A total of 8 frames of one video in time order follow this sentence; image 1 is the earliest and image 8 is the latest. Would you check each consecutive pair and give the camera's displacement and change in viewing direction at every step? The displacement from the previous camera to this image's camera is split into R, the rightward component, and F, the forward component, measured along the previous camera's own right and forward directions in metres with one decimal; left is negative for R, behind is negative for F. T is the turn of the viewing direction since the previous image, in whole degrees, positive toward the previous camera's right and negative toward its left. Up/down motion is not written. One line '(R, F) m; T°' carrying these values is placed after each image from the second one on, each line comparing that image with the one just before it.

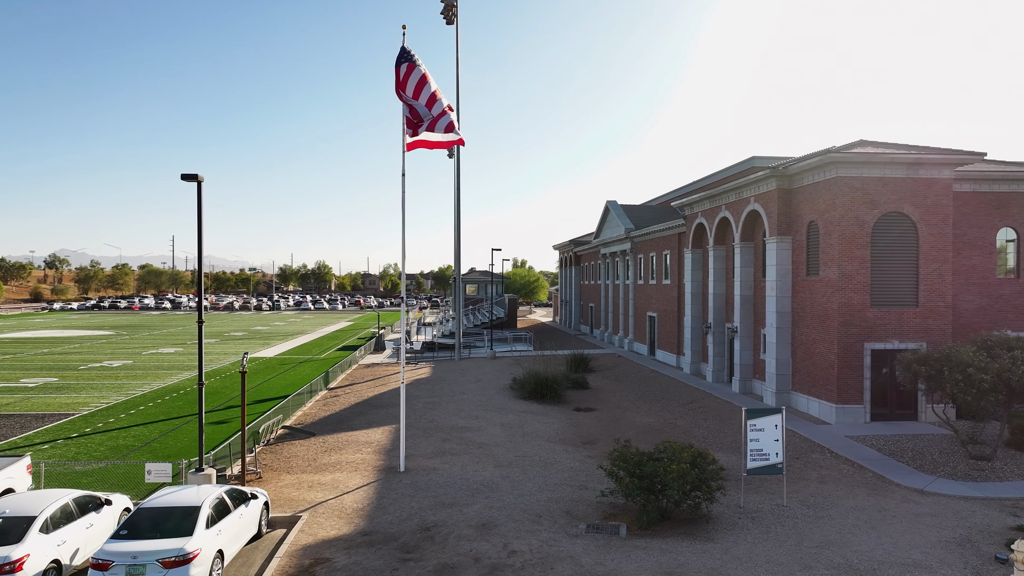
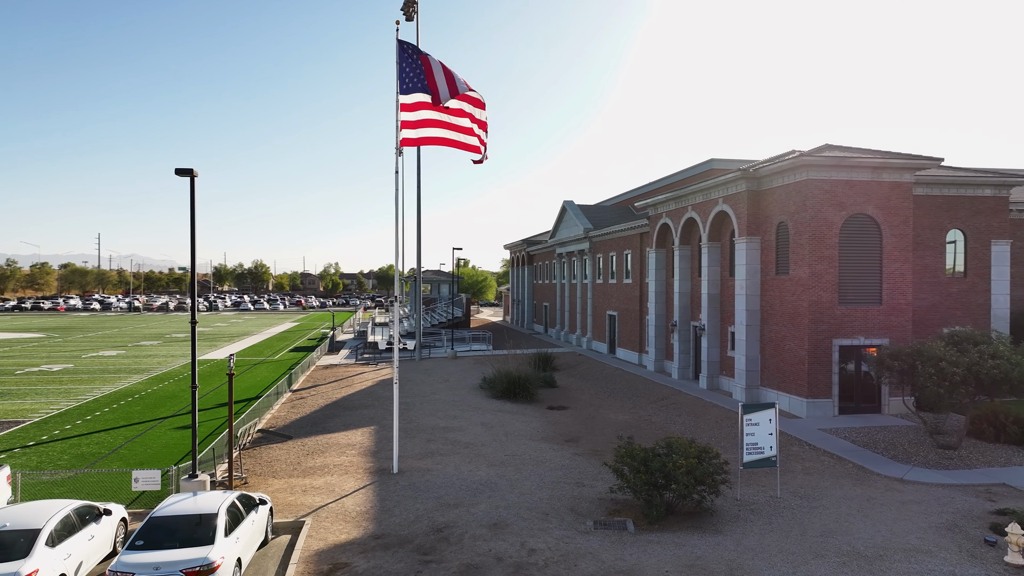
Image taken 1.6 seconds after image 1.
(-1.2, +0.1) m; +5°
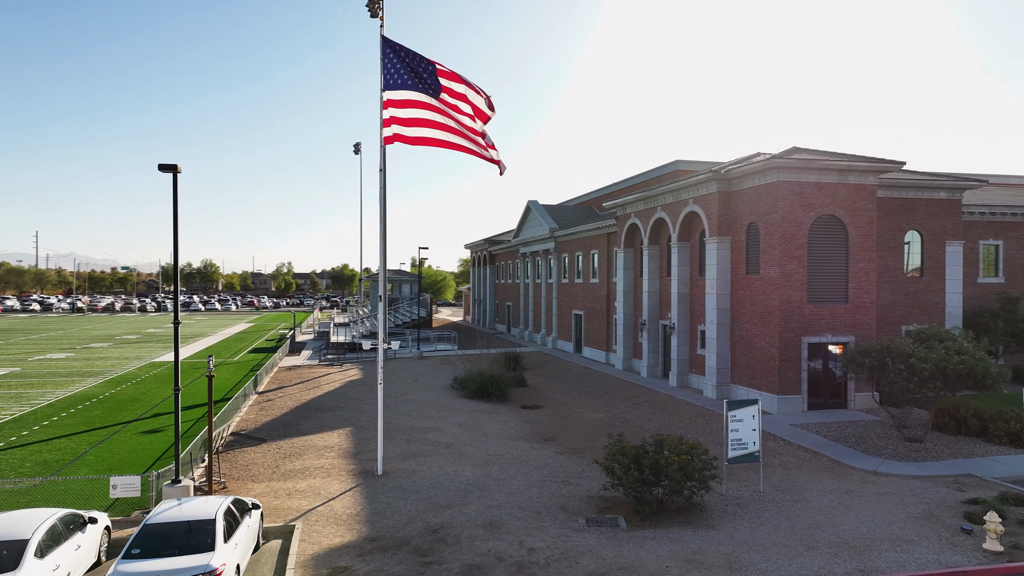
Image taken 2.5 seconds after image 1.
(-0.7, 0.0) m; +4°
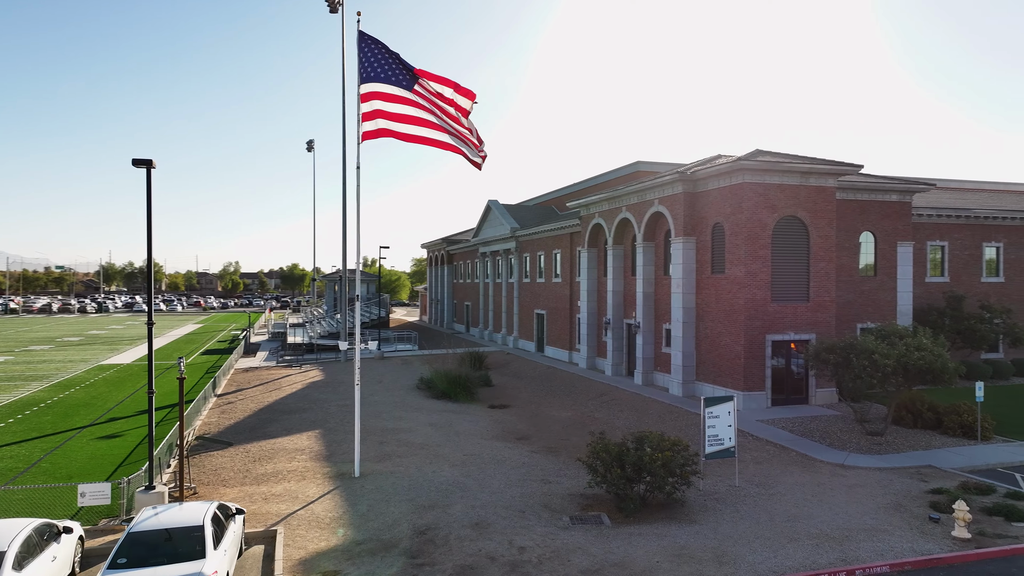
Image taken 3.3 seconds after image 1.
(-0.6, 0.0) m; +4°
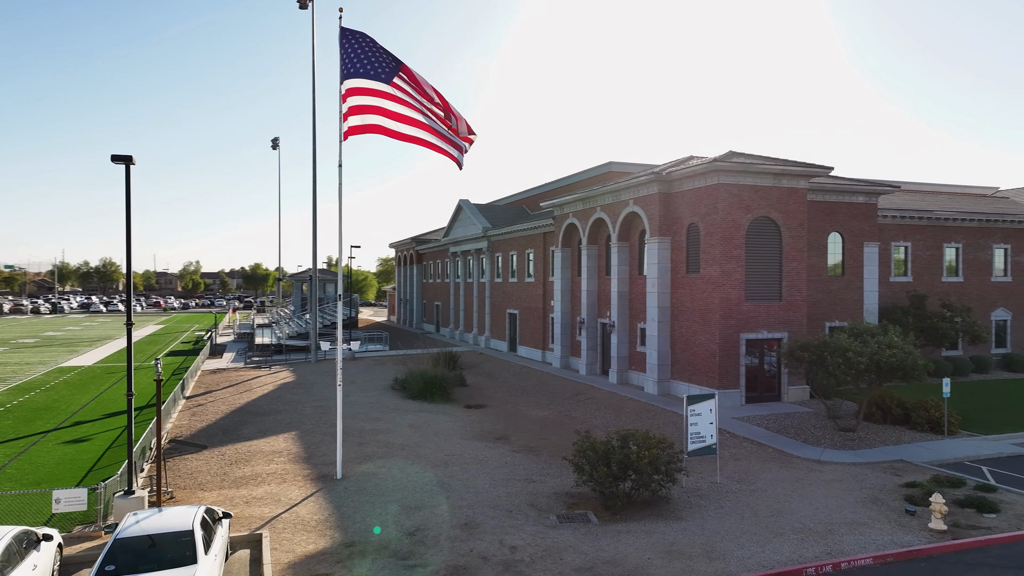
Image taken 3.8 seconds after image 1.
(-0.4, 0.0) m; +3°
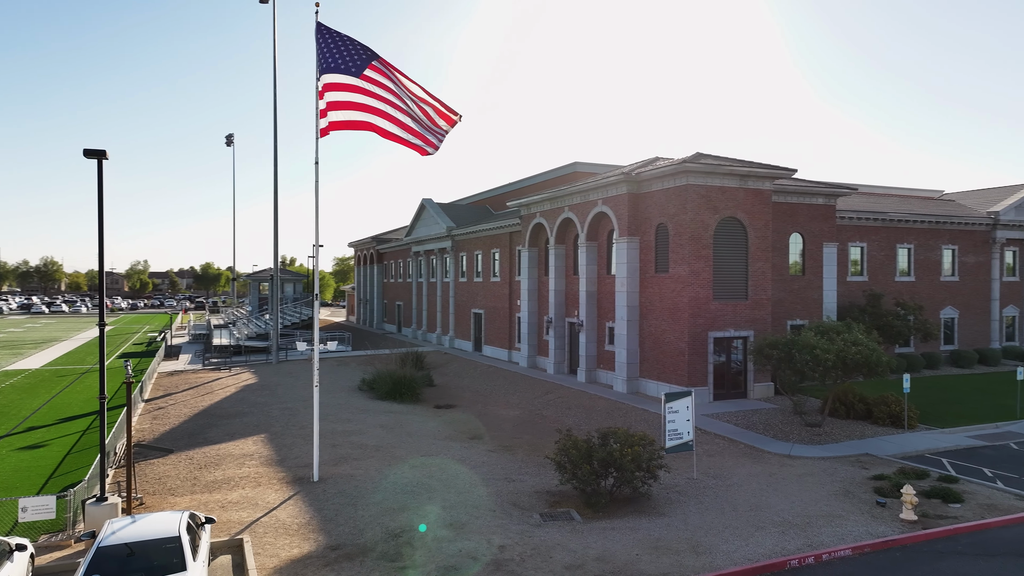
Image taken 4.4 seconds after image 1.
(-0.5, 0.0) m; +4°
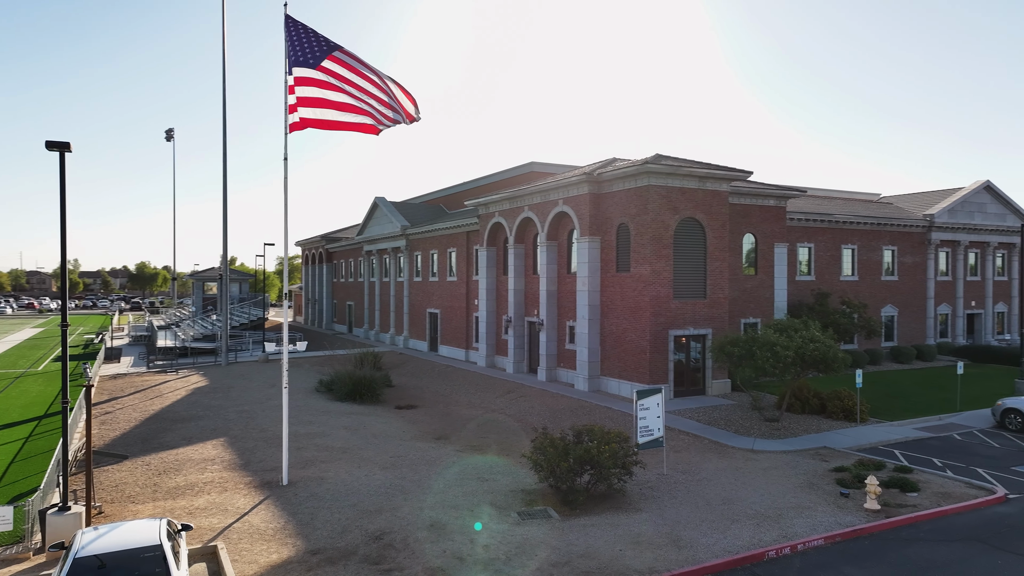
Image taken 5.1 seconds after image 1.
(-0.6, 0.0) m; +4°
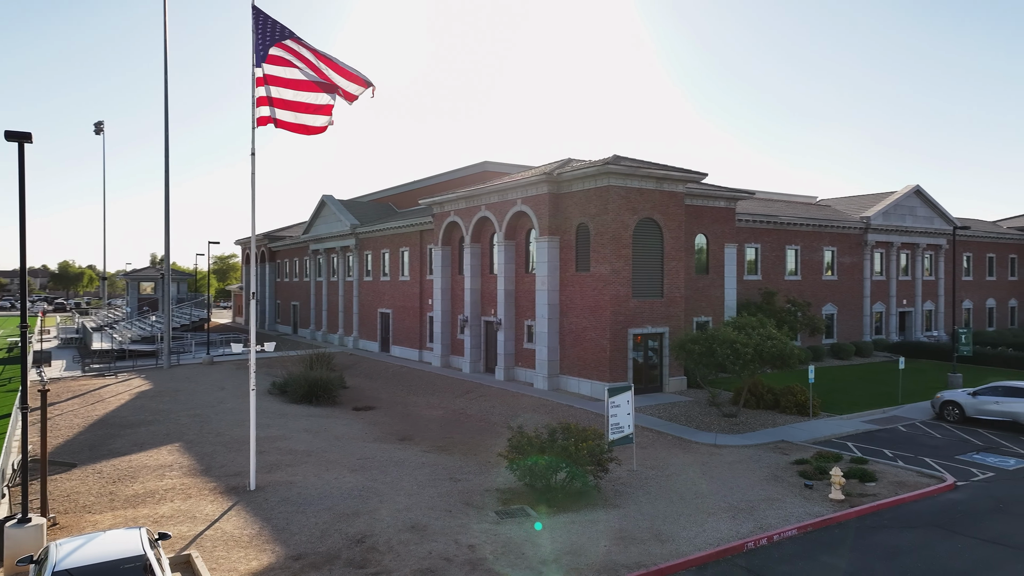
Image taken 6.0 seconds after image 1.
(-0.7, +0.1) m; +5°
